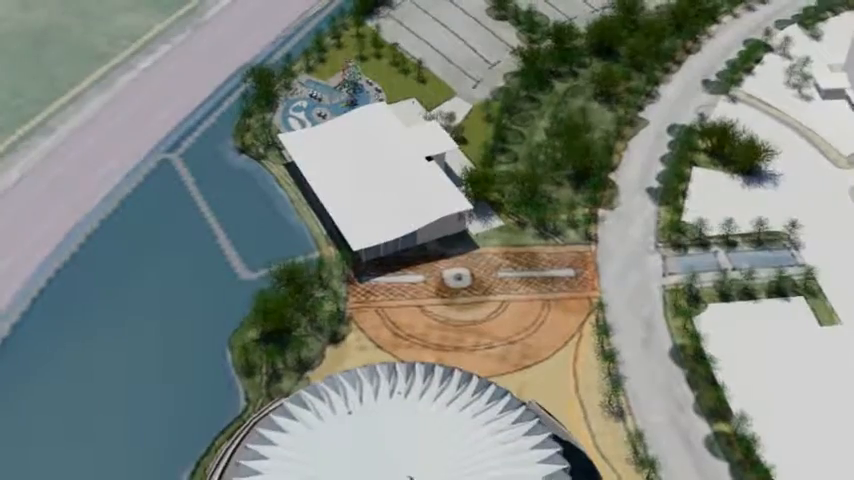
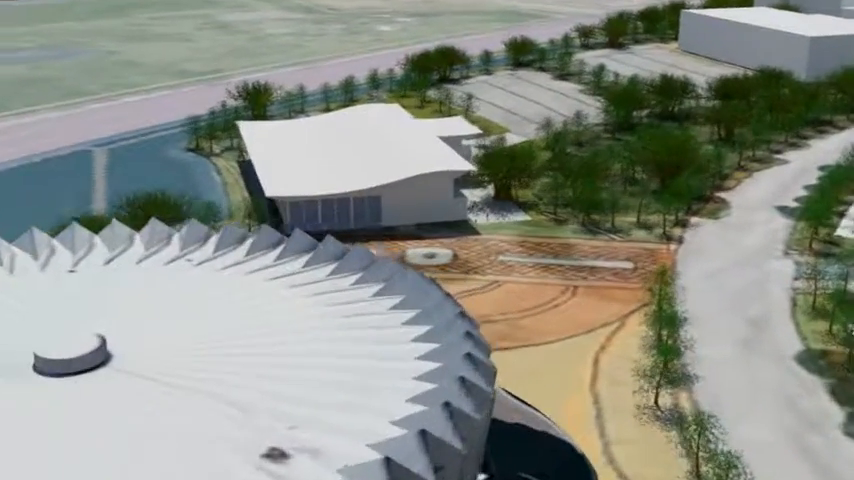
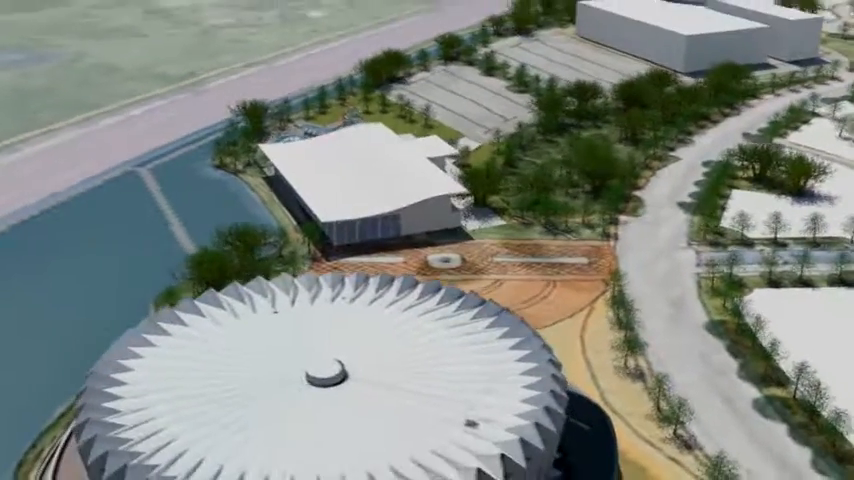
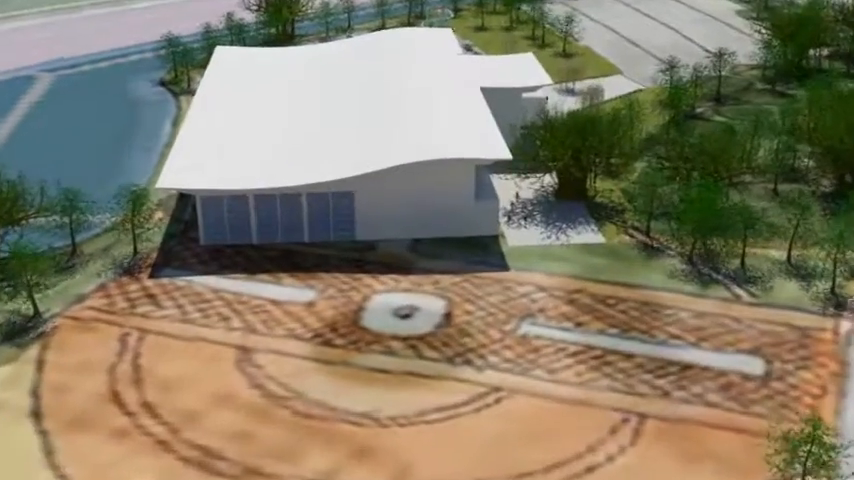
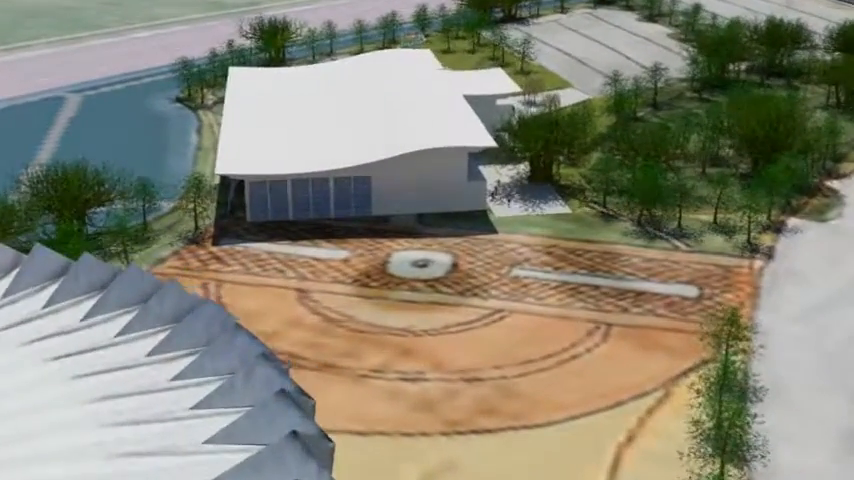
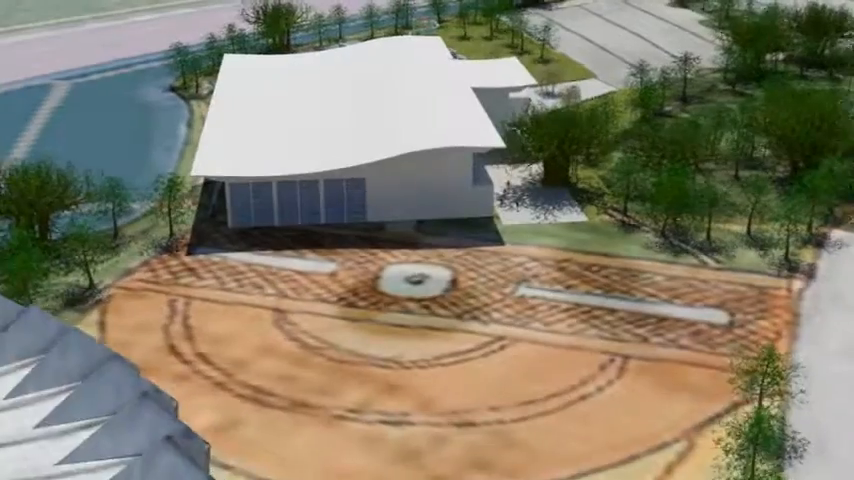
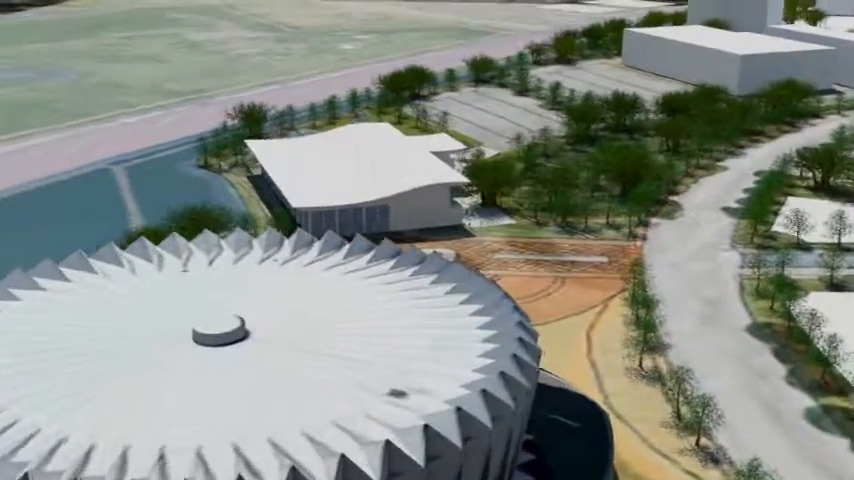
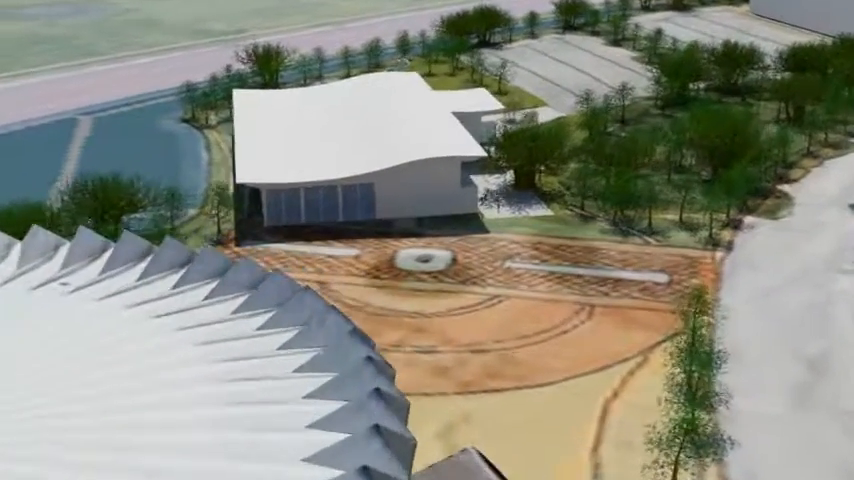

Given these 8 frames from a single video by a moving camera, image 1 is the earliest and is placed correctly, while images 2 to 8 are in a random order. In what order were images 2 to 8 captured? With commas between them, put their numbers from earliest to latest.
3, 7, 2, 8, 5, 6, 4
